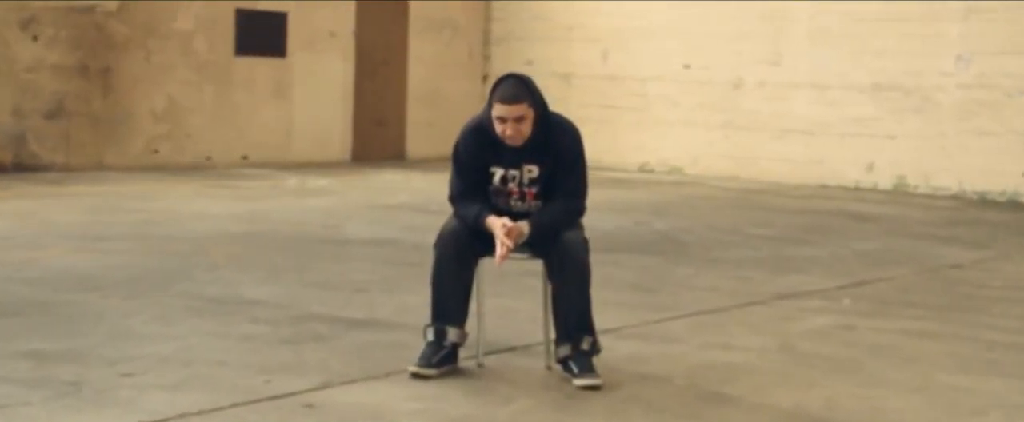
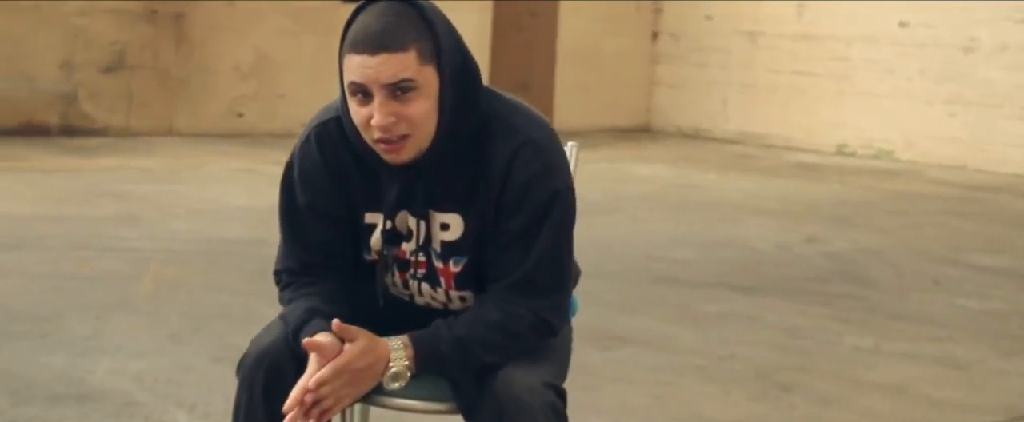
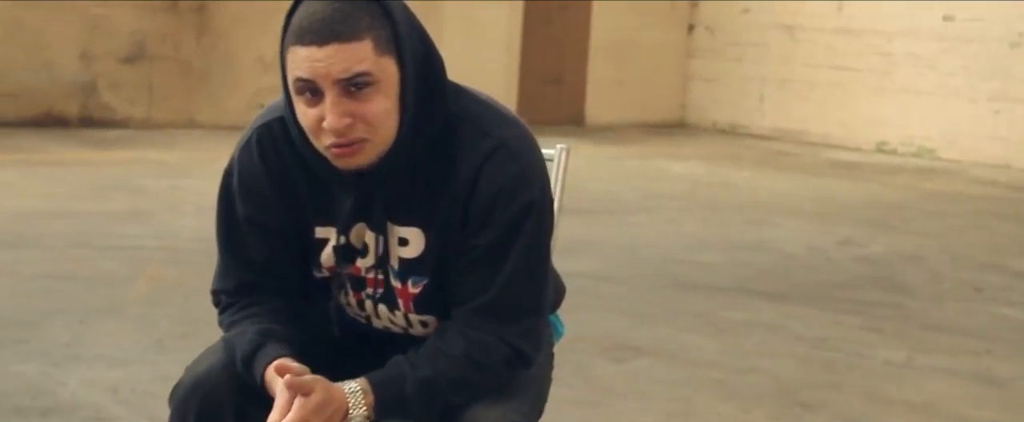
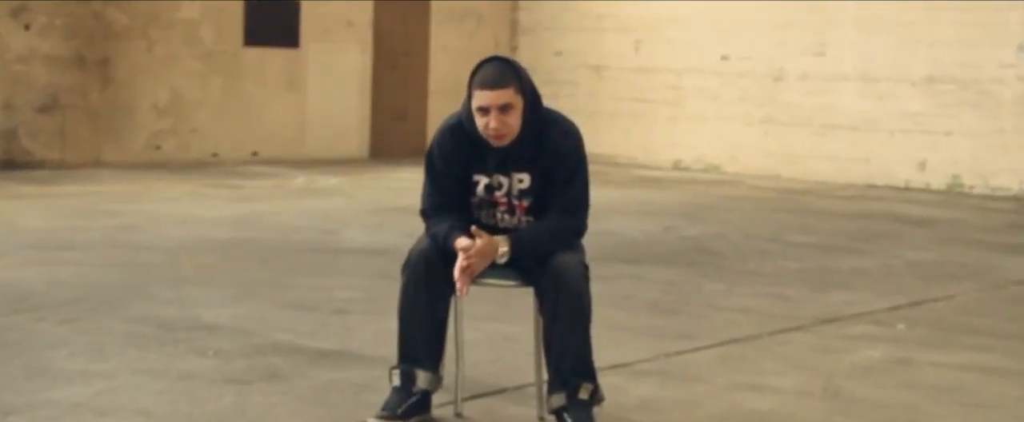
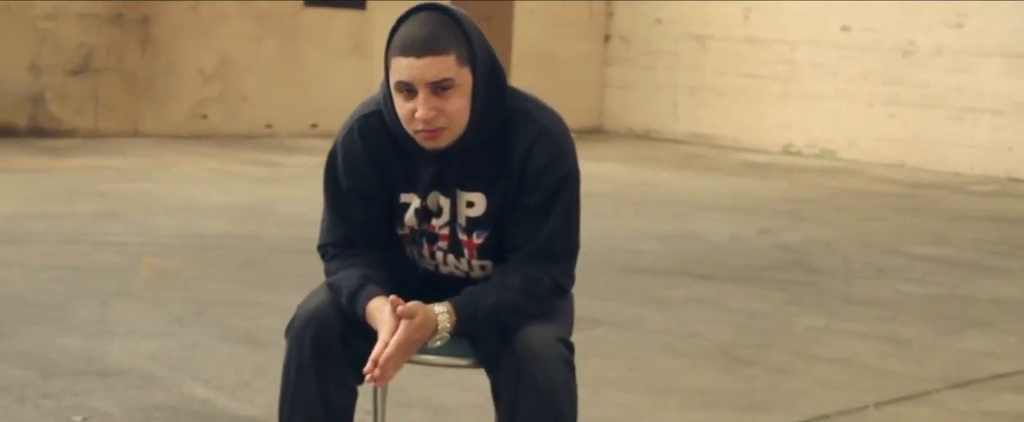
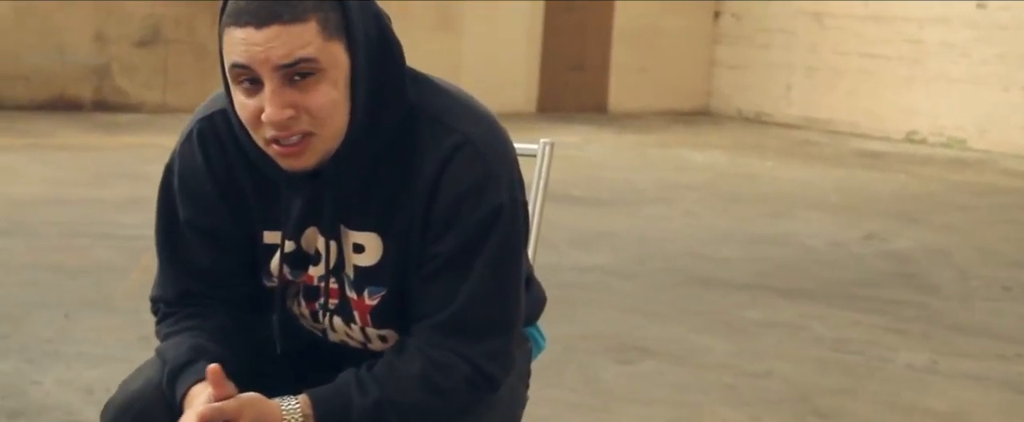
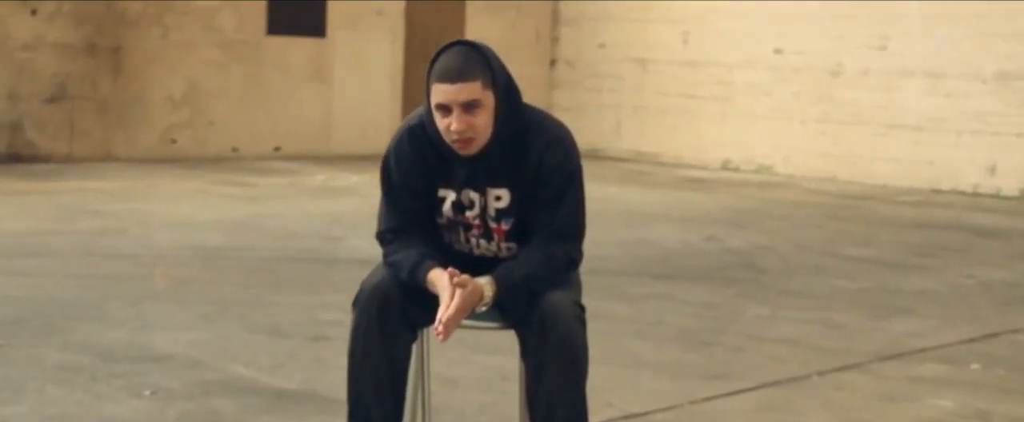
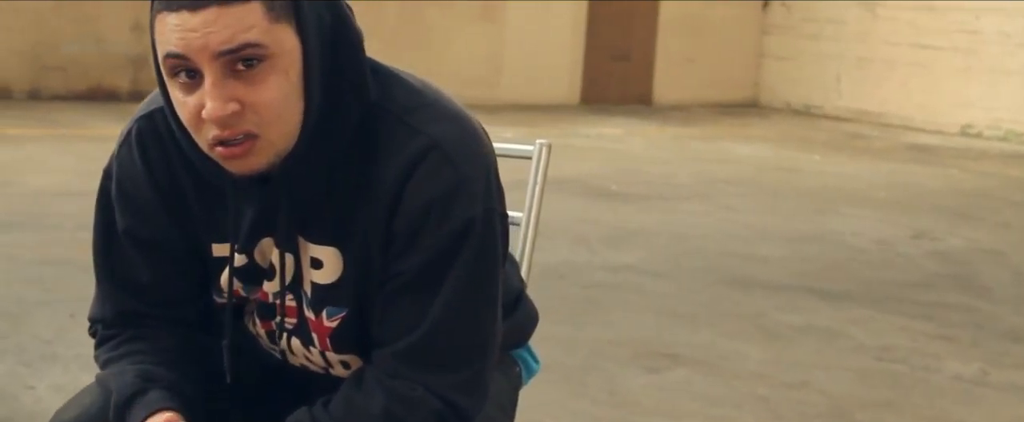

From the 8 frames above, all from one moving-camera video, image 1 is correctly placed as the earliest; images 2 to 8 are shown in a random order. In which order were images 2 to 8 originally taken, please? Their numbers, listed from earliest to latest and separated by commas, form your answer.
4, 7, 5, 2, 3, 6, 8
